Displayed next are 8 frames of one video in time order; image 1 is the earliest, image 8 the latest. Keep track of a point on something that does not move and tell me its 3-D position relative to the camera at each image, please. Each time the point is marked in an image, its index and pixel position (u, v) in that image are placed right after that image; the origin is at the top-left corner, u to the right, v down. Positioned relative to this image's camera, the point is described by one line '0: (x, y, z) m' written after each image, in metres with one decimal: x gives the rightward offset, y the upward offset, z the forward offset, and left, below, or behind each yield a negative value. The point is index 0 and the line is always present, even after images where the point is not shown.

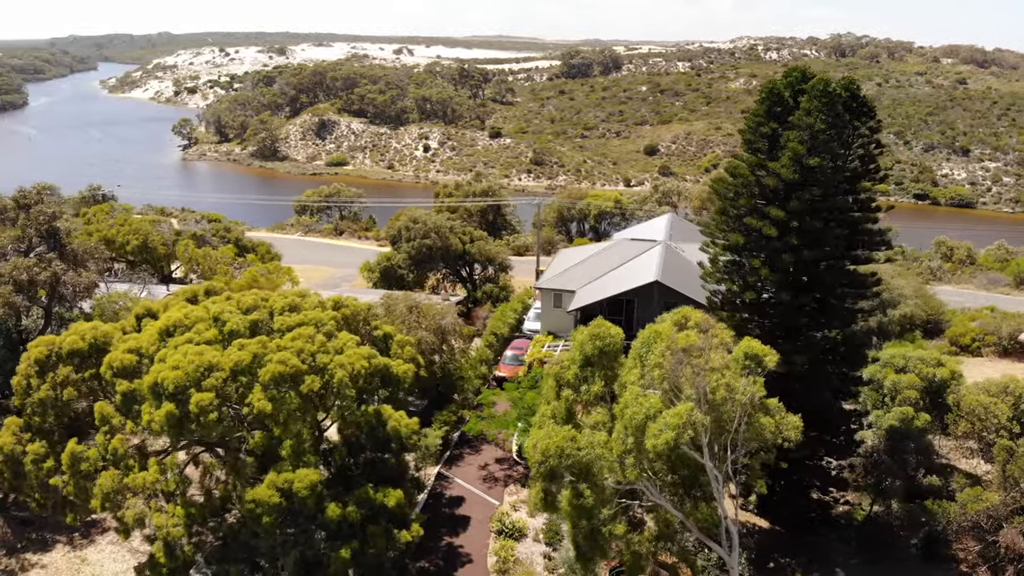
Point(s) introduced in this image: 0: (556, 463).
0: (+0.5, -2.0, +9.9) m
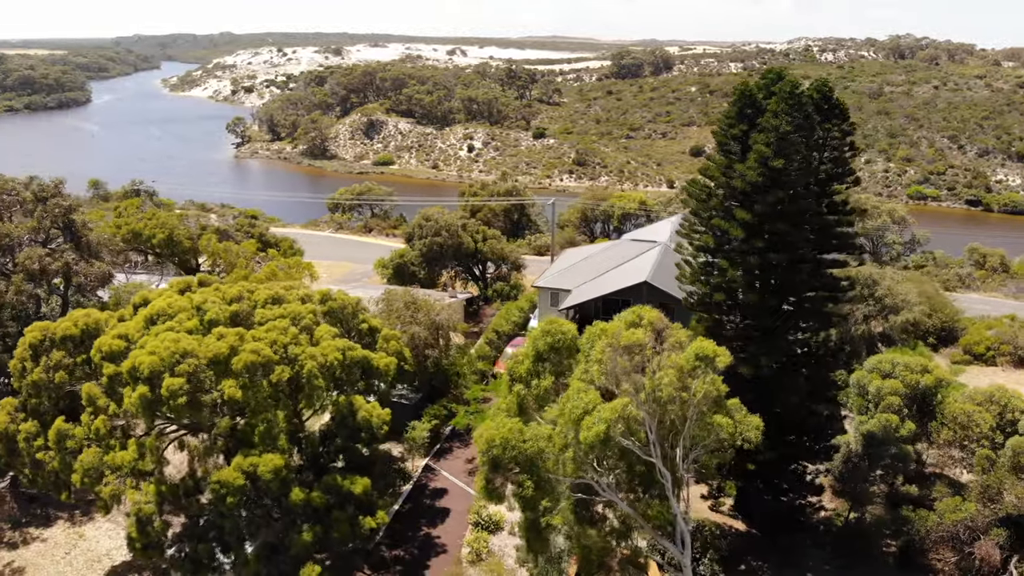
0: (-0.2, -1.9, +10.1) m
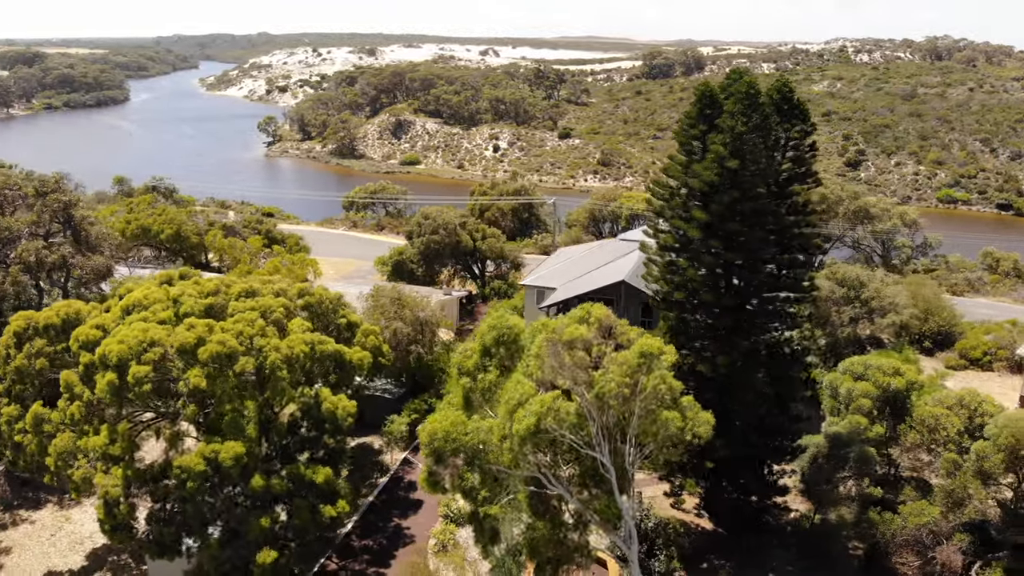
0: (-0.9, -1.9, +10.3) m
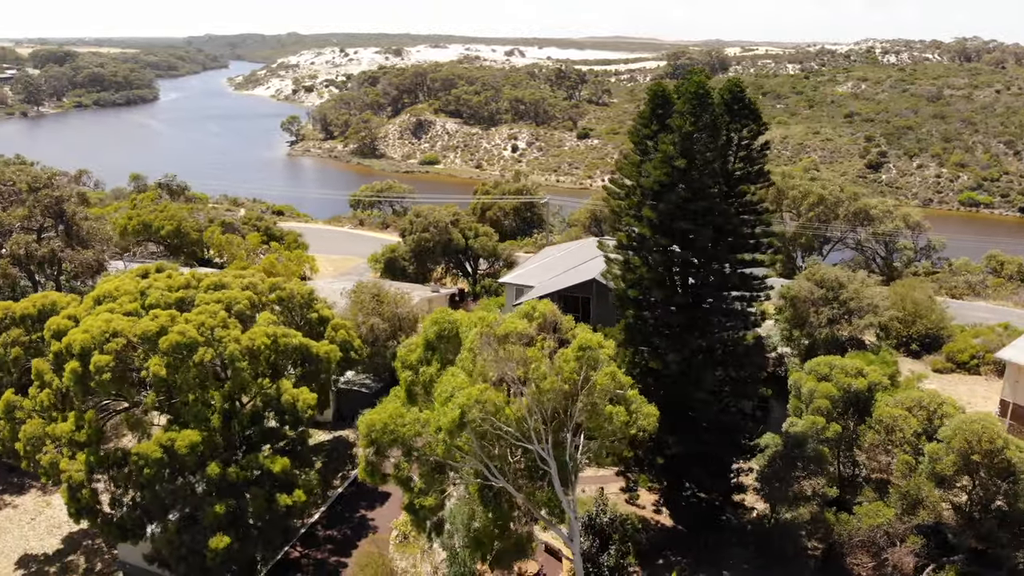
0: (-1.6, -1.8, +10.6) m
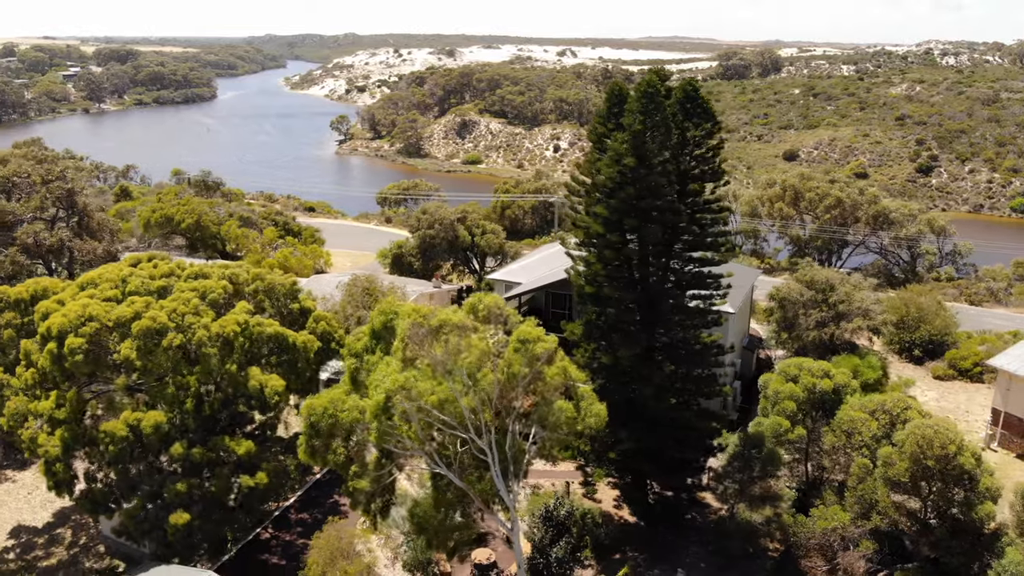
0: (-2.5, -1.7, +11.0) m
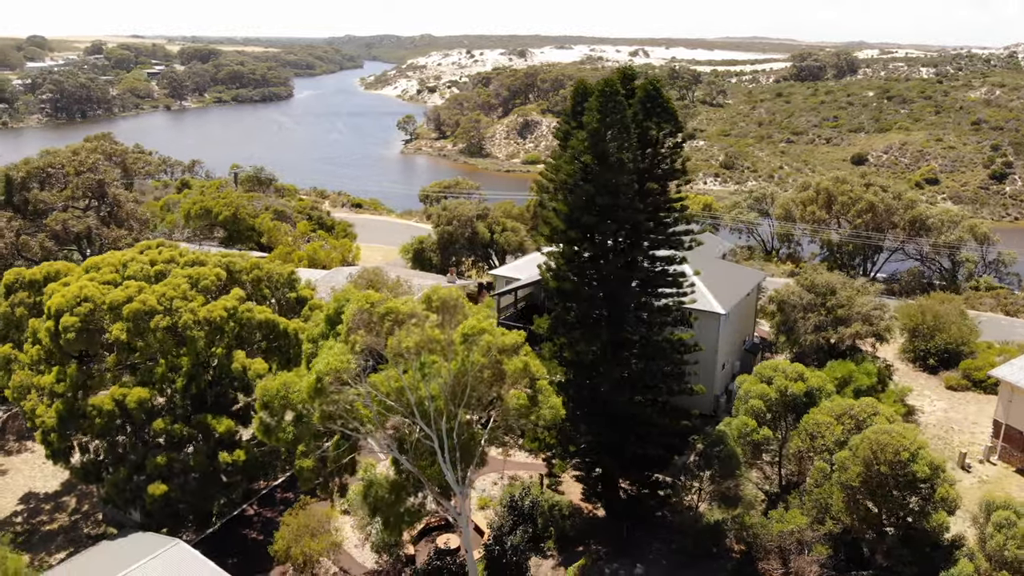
0: (-3.2, -1.5, +11.5) m
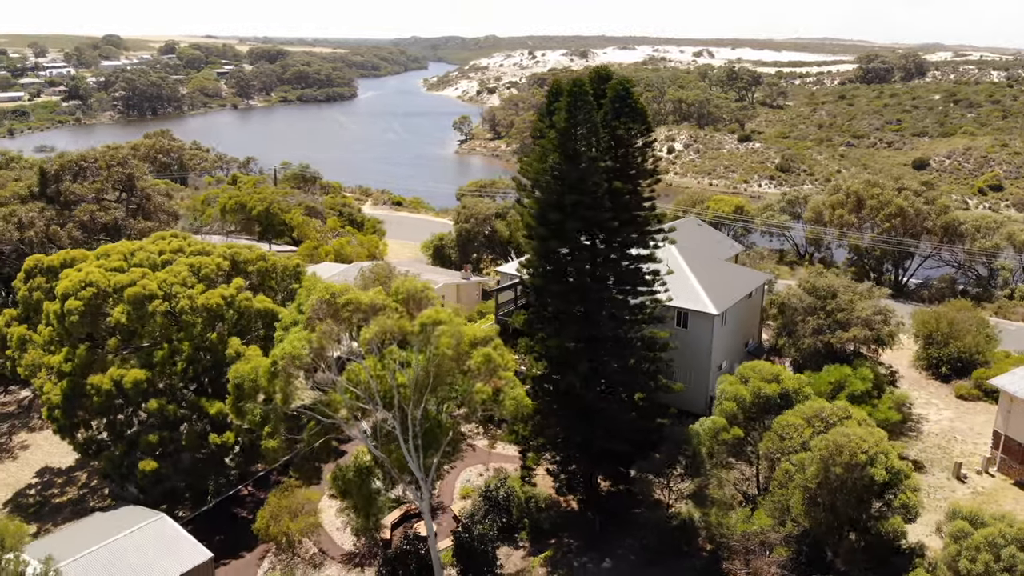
0: (-3.8, -1.3, +12.1) m
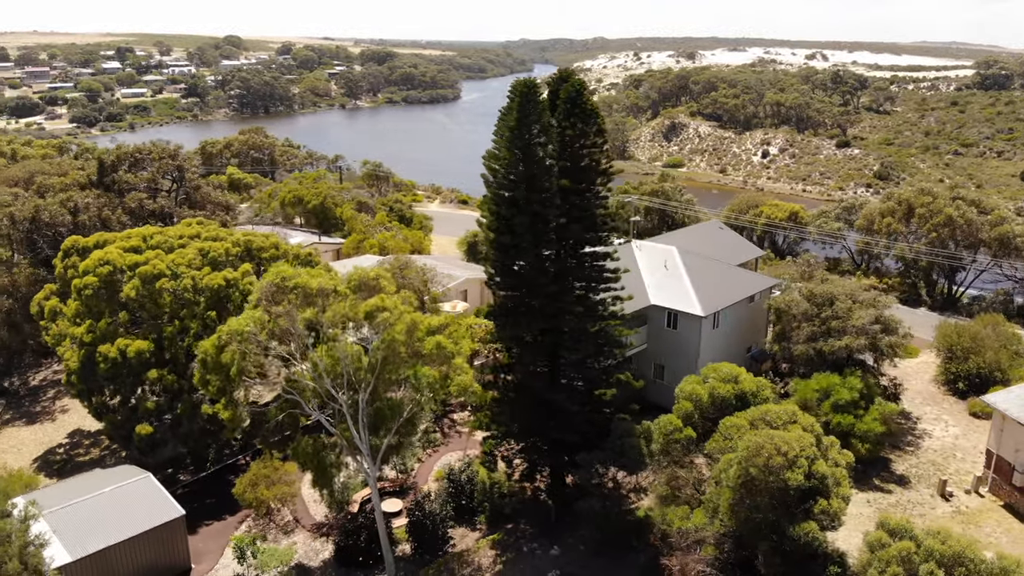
0: (-4.6, -1.1, +13.2) m
